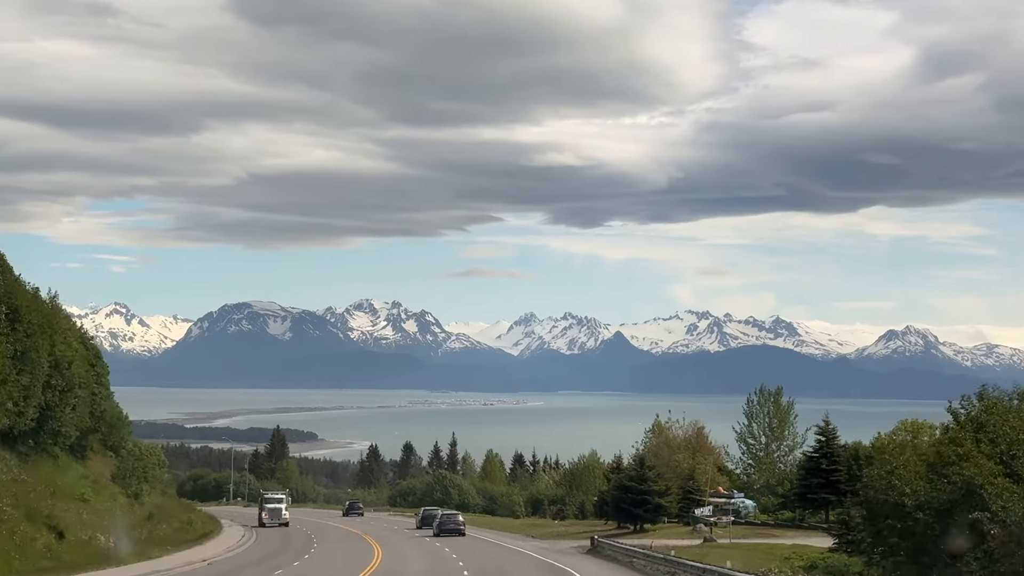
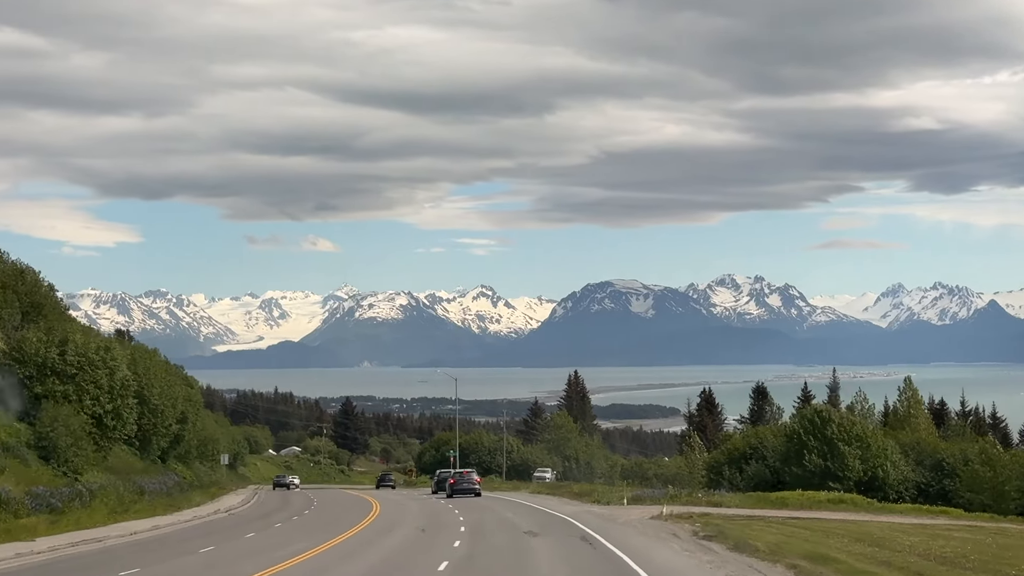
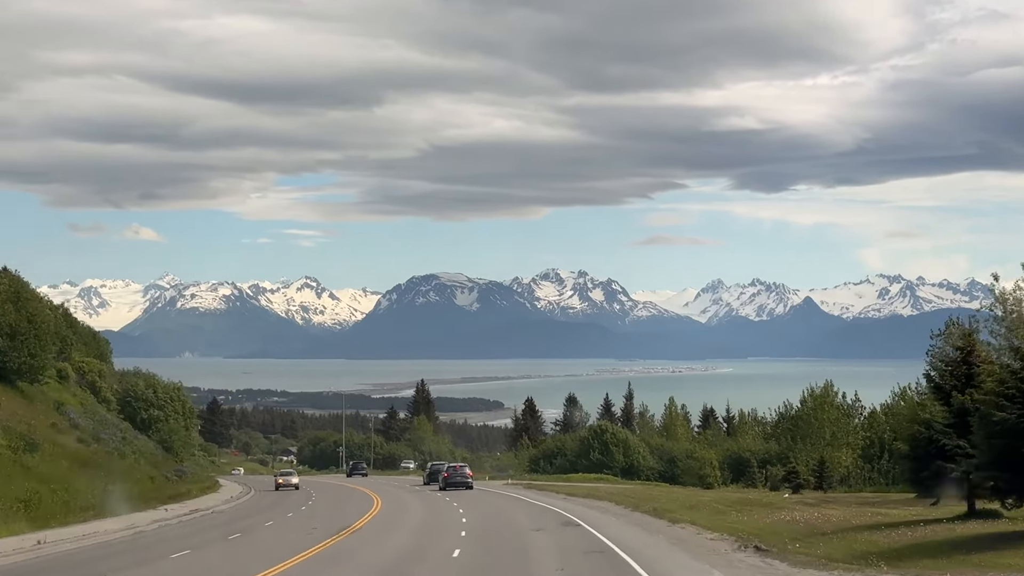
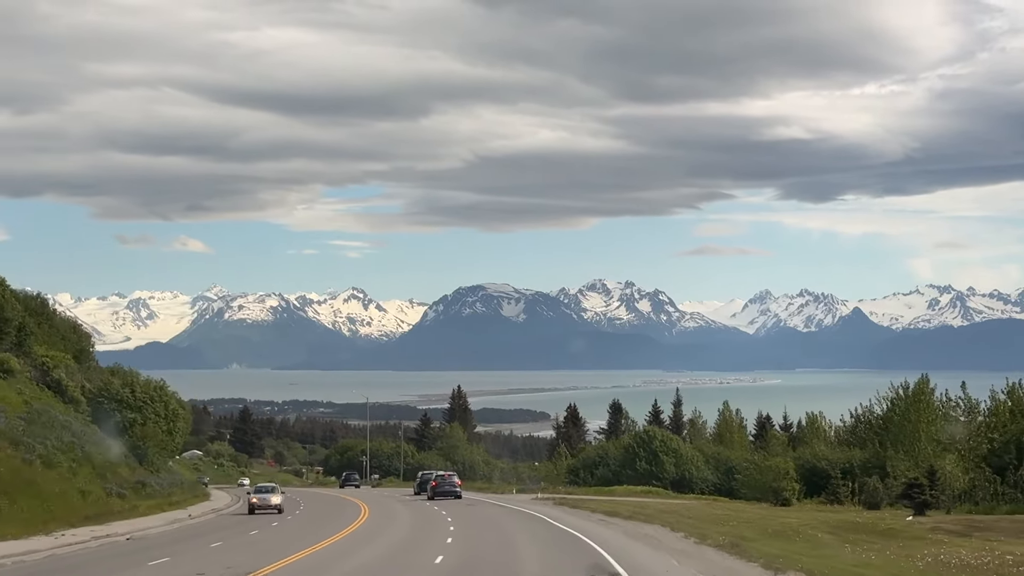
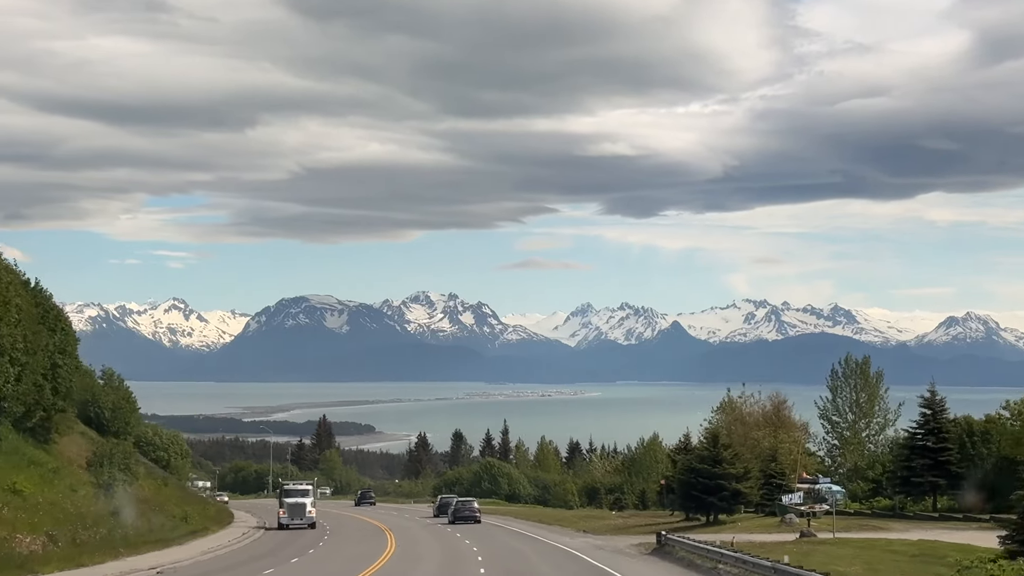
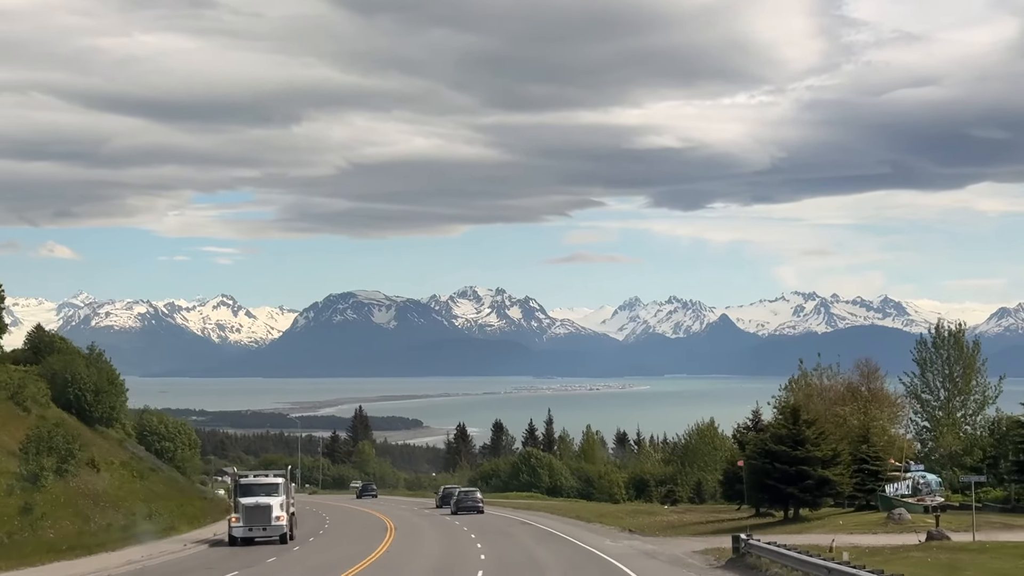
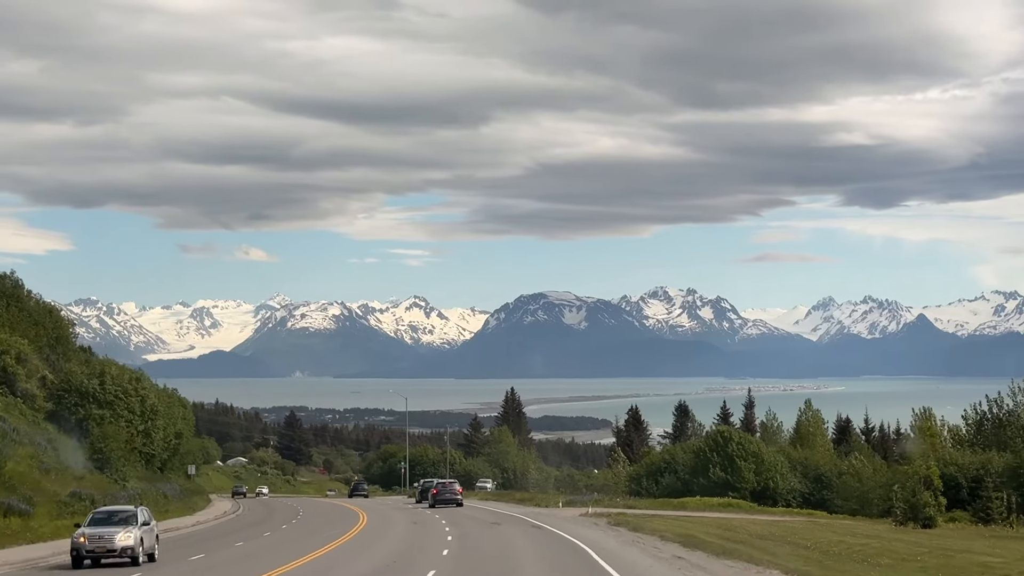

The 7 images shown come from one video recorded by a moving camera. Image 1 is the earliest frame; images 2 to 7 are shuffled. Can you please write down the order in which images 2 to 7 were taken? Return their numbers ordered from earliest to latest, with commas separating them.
5, 6, 3, 4, 7, 2
